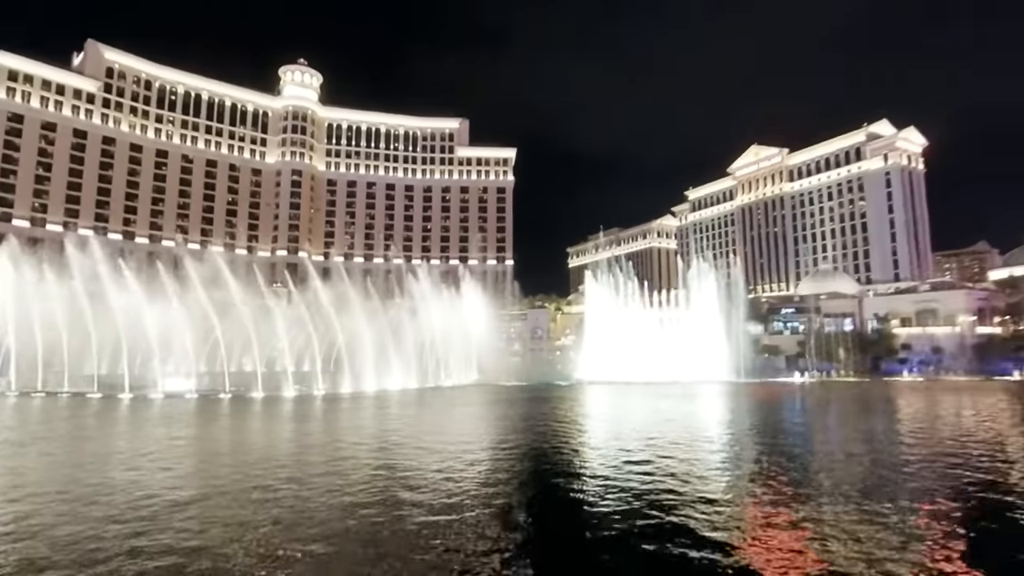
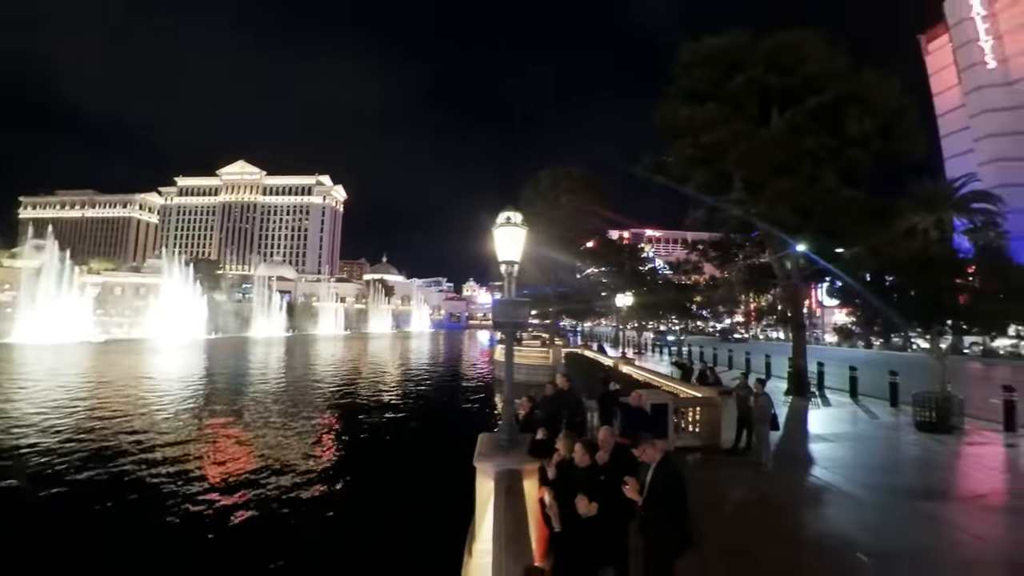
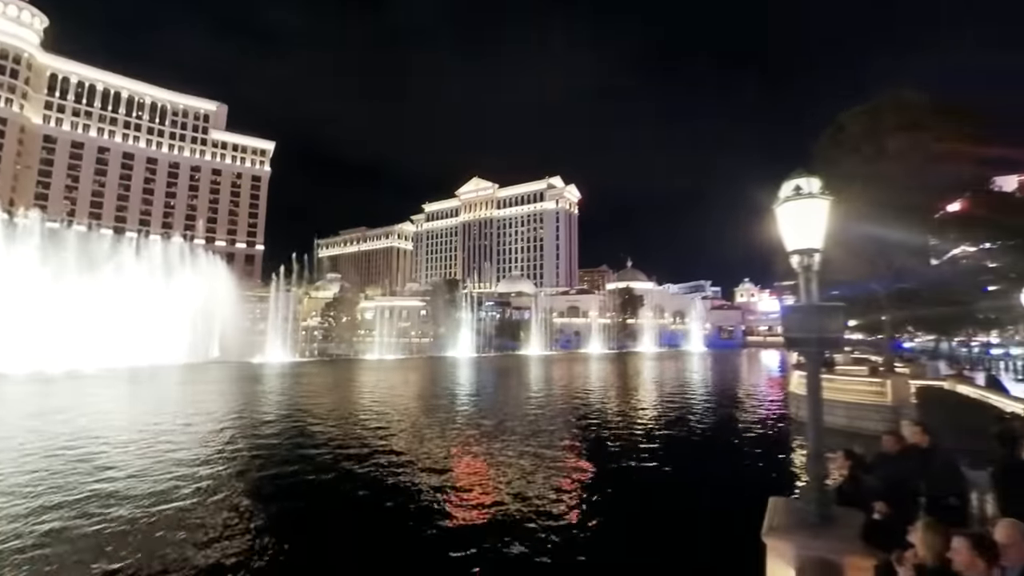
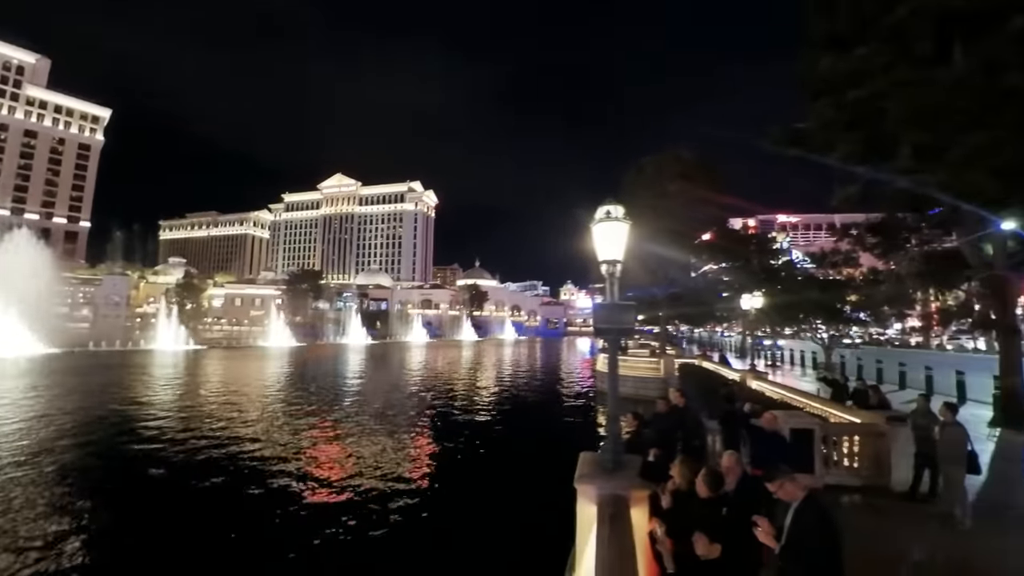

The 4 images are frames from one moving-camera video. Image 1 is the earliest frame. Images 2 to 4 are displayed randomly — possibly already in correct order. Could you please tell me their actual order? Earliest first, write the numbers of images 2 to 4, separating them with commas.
3, 4, 2
